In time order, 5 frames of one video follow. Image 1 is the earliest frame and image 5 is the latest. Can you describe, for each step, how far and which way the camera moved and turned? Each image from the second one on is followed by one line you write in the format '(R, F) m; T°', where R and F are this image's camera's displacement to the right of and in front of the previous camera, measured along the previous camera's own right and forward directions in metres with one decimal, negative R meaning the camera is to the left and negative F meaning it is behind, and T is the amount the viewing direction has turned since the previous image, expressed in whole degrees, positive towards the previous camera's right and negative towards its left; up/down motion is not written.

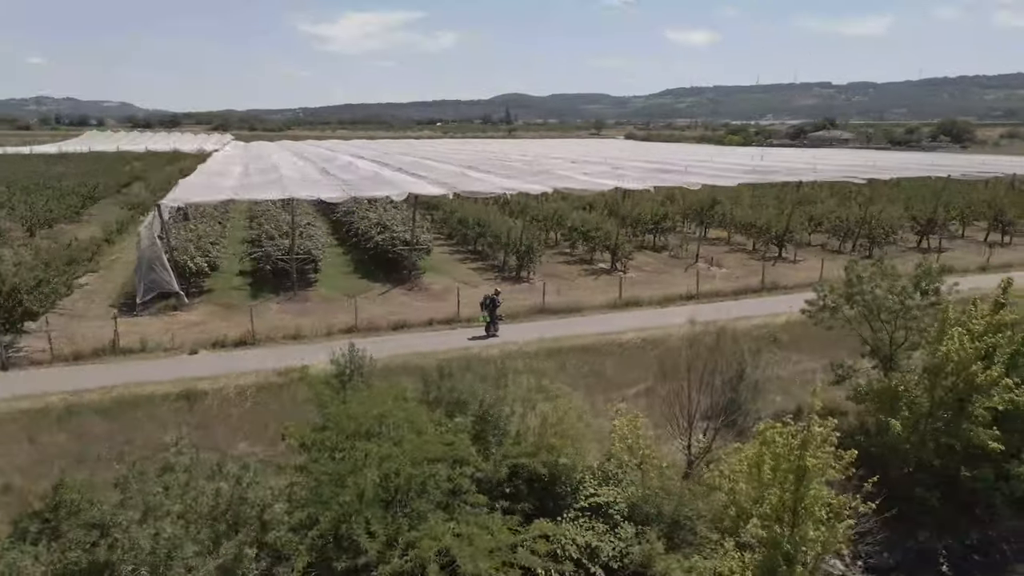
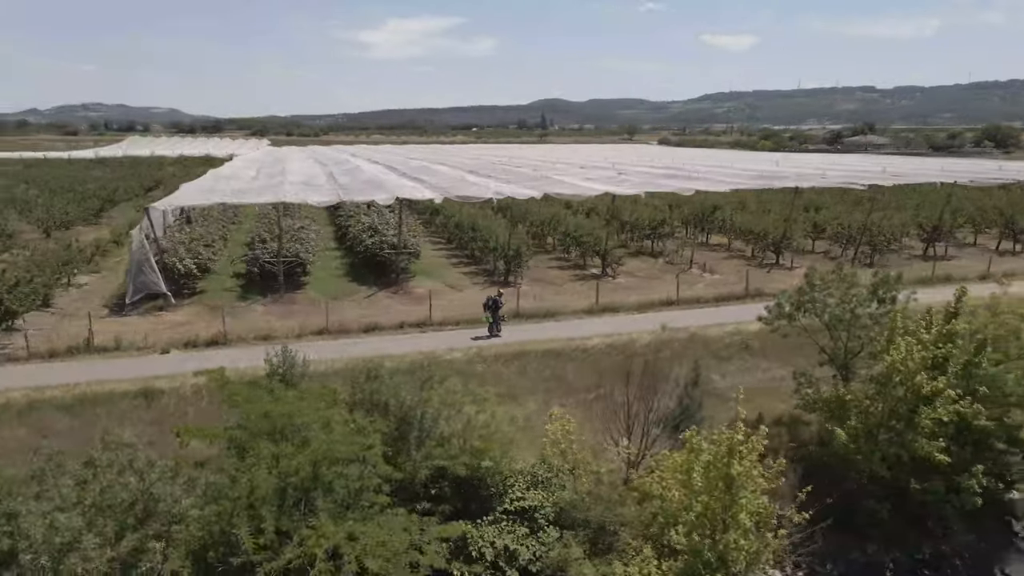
(+1.6, -0.1) m; -3°
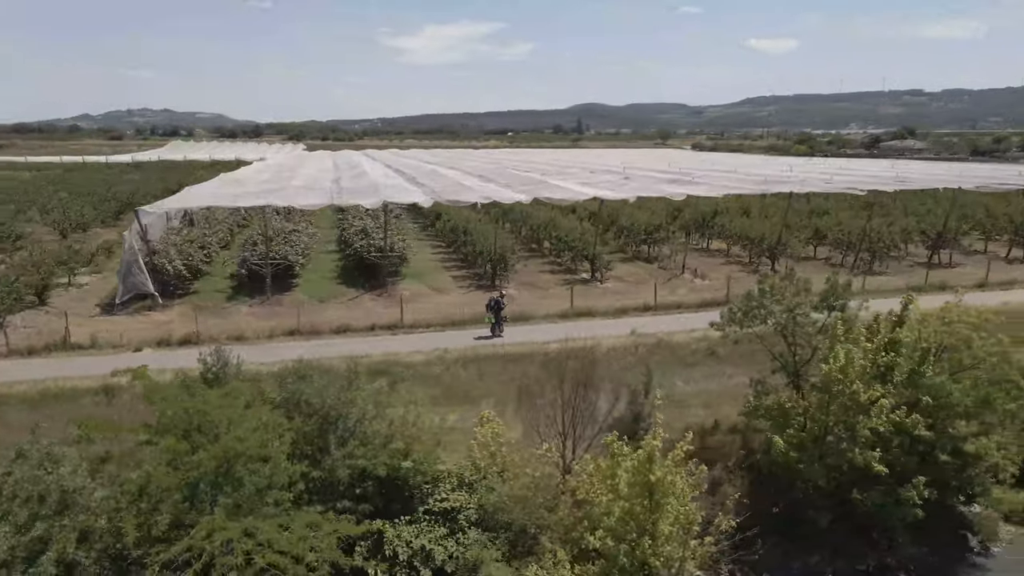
(+1.7, -0.1) m; -3°
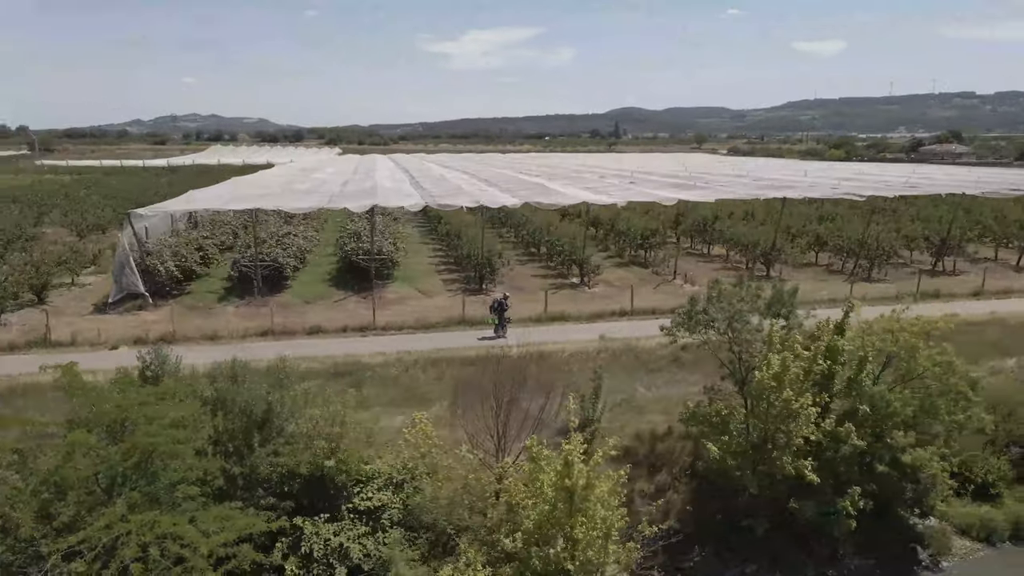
(+1.7, -0.1) m; -3°
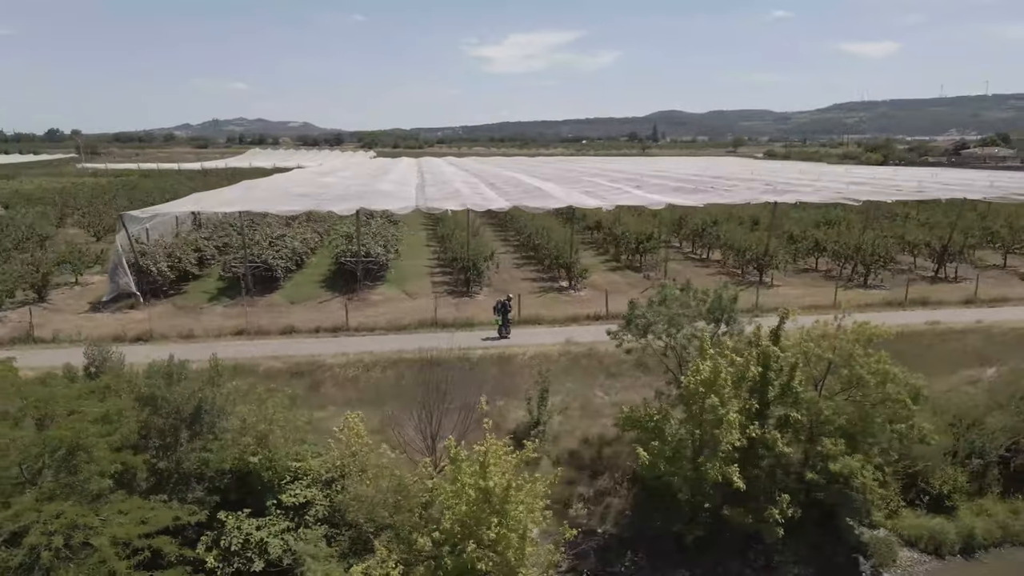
(+1.8, -0.1) m; -3°
